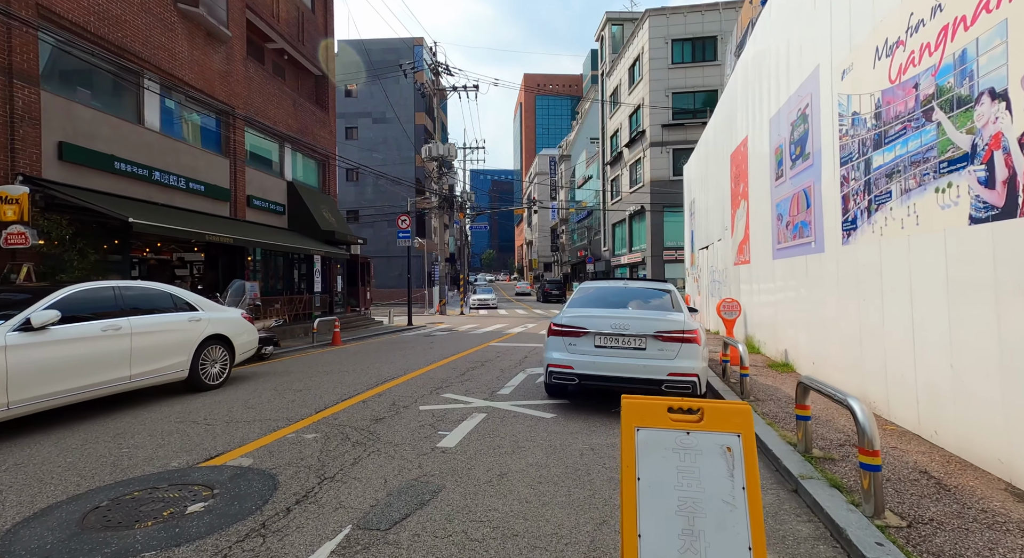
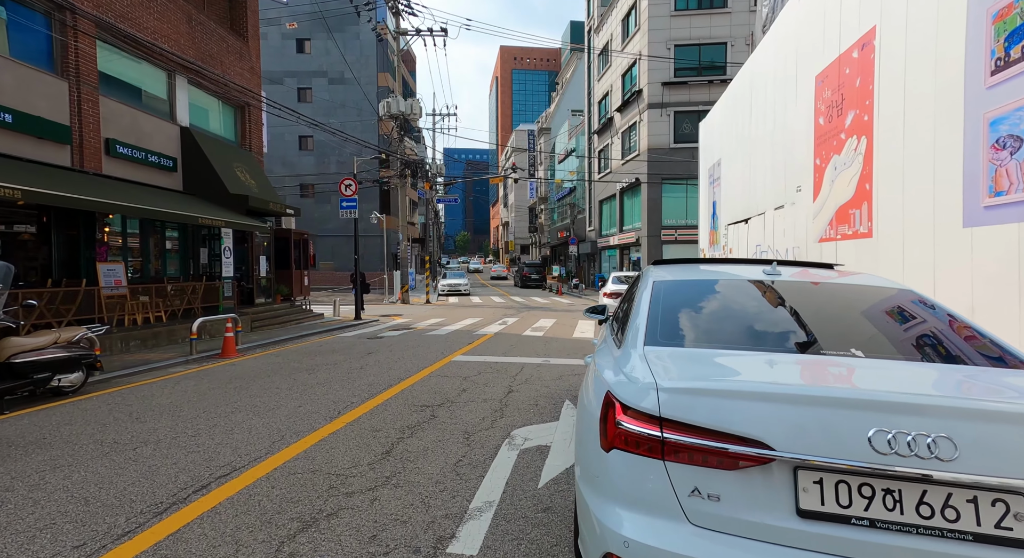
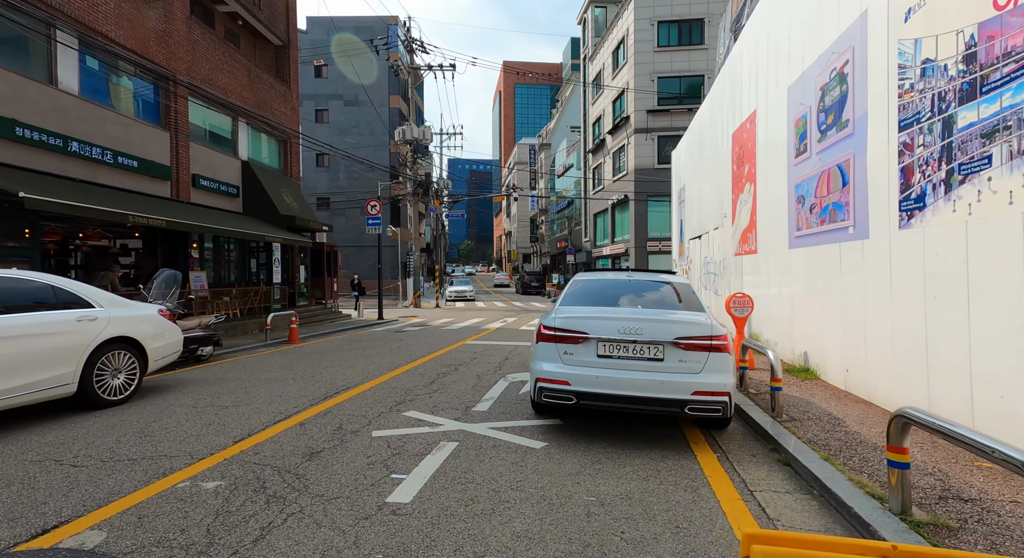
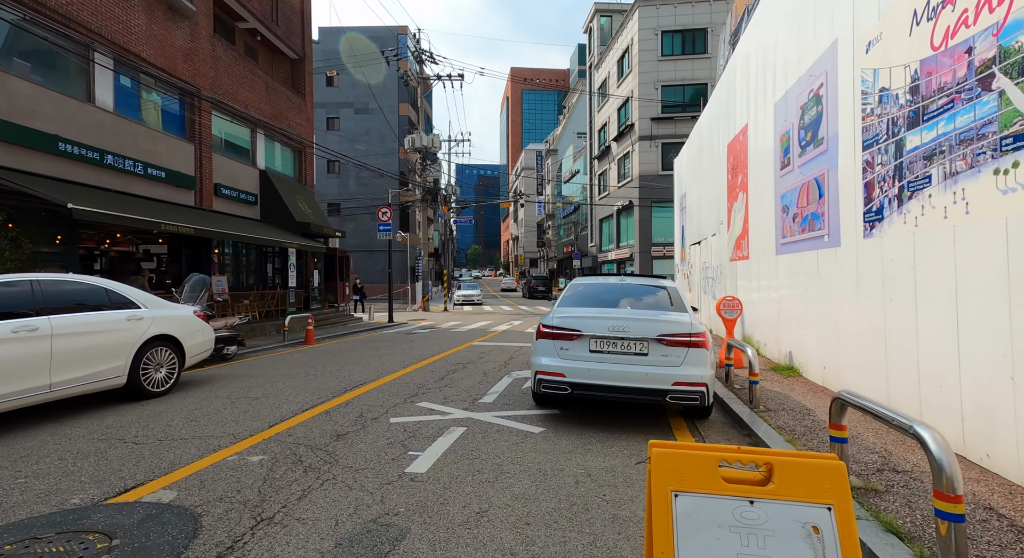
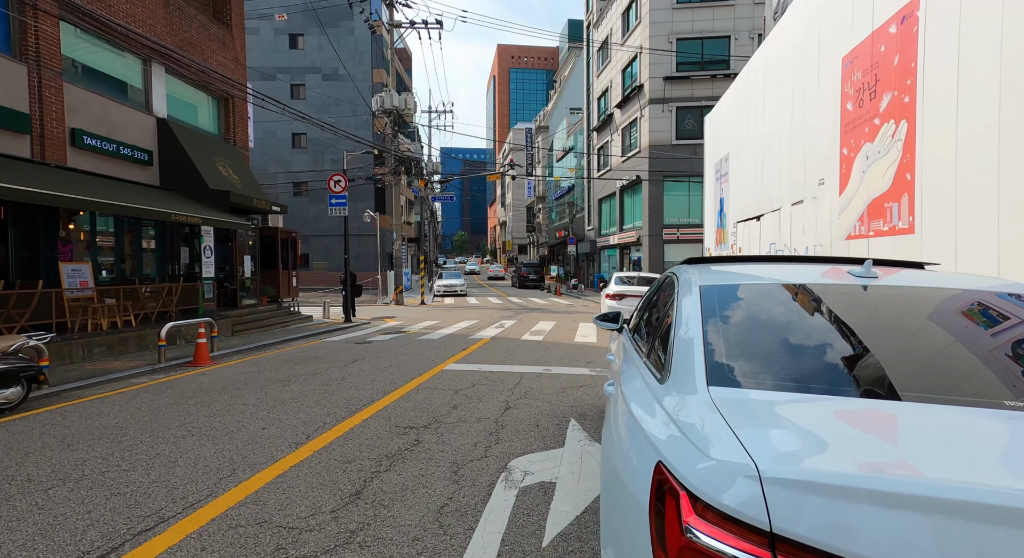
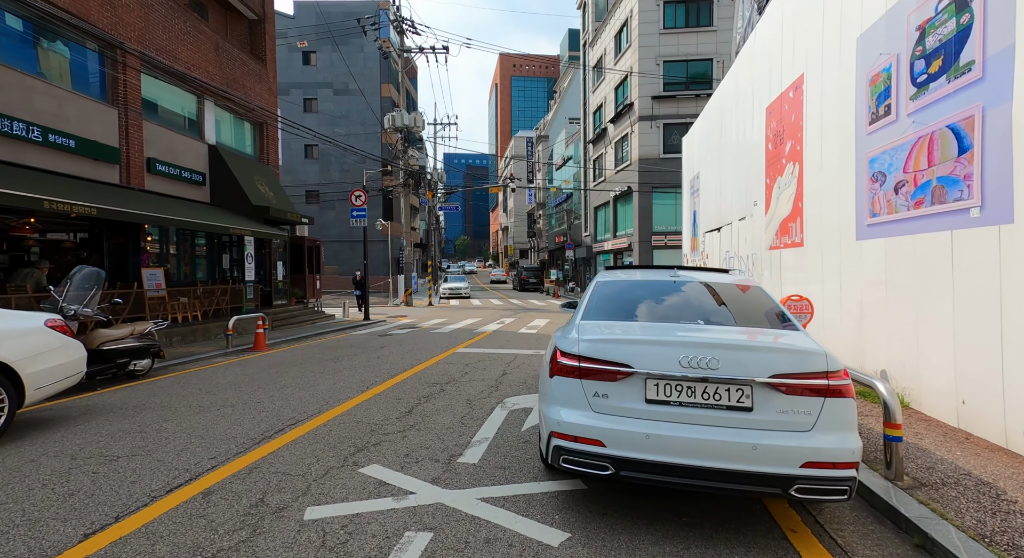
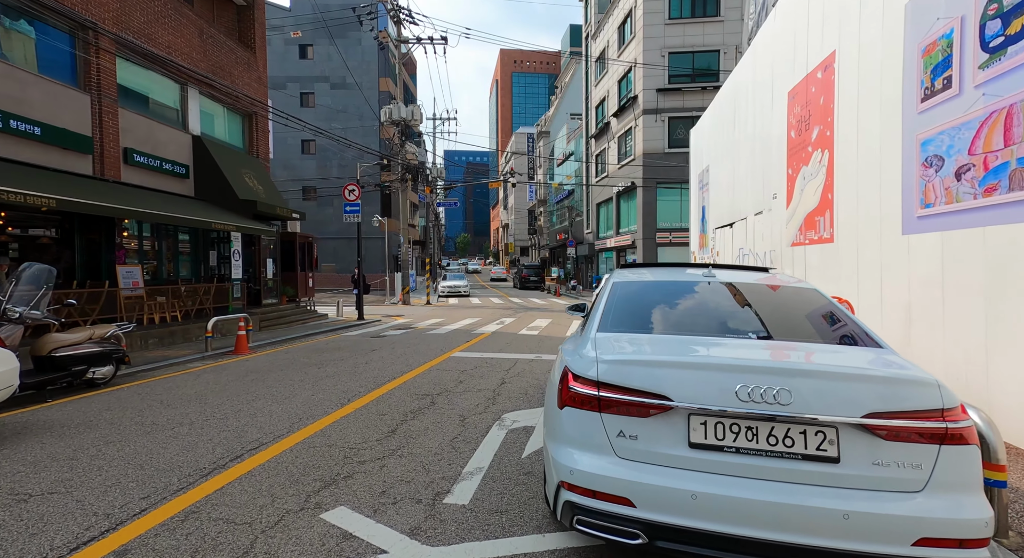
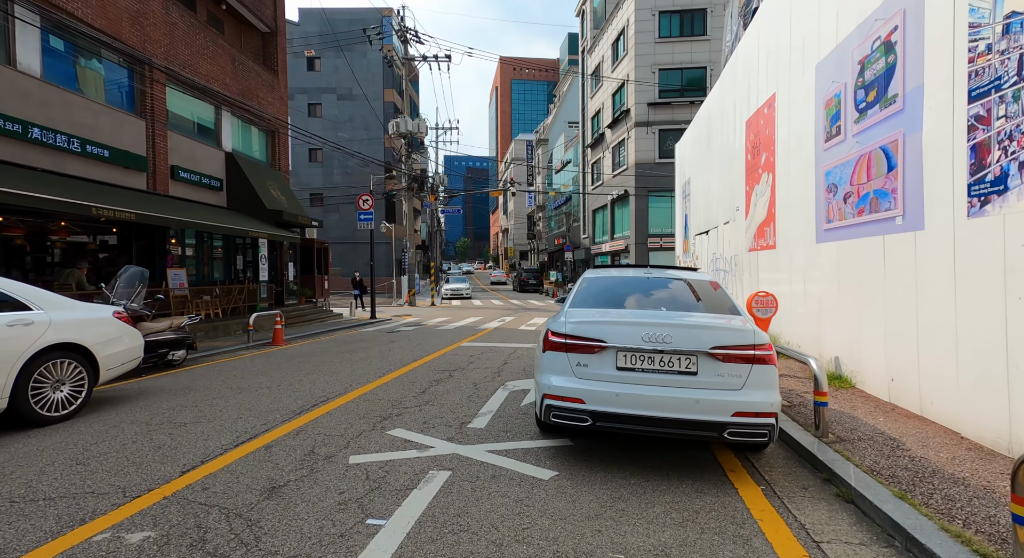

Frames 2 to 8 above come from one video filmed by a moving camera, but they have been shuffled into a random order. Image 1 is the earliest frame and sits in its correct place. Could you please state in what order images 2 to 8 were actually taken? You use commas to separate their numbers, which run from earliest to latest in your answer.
4, 3, 8, 6, 7, 2, 5
